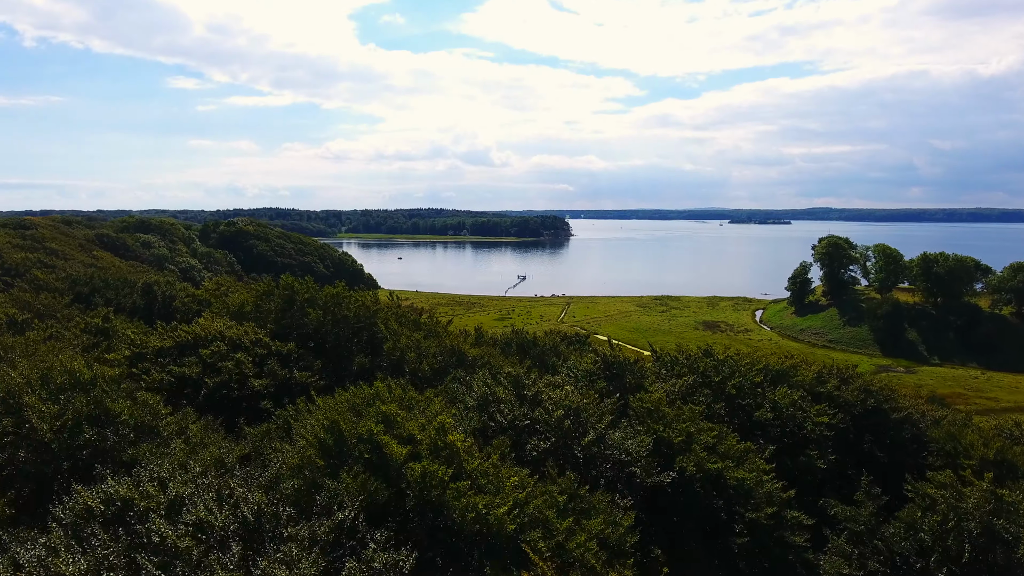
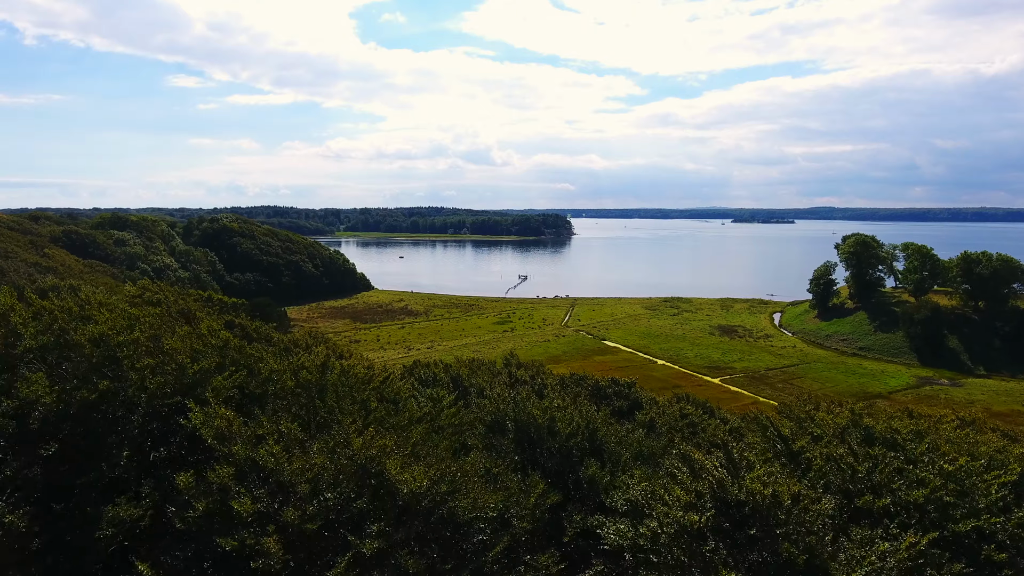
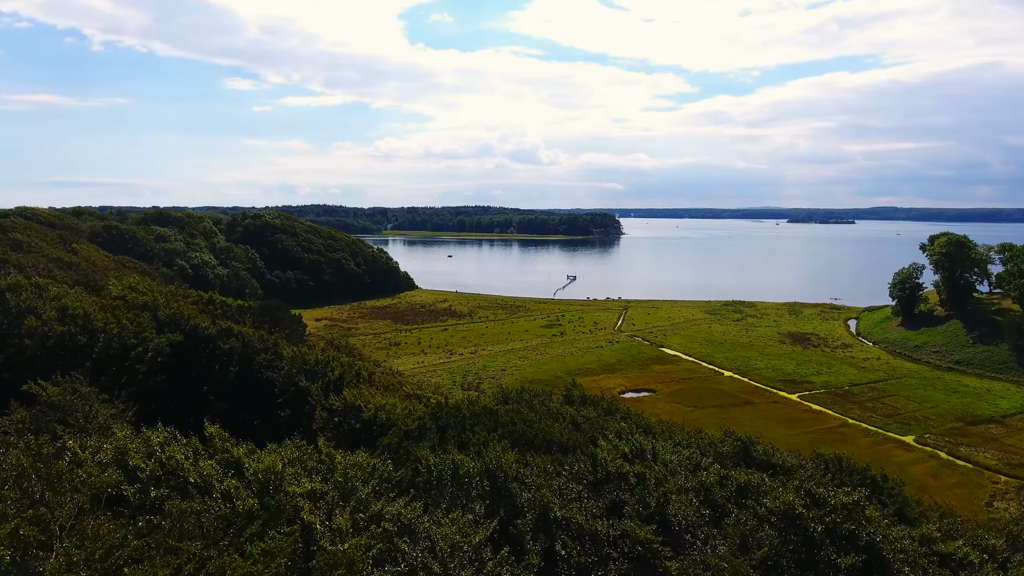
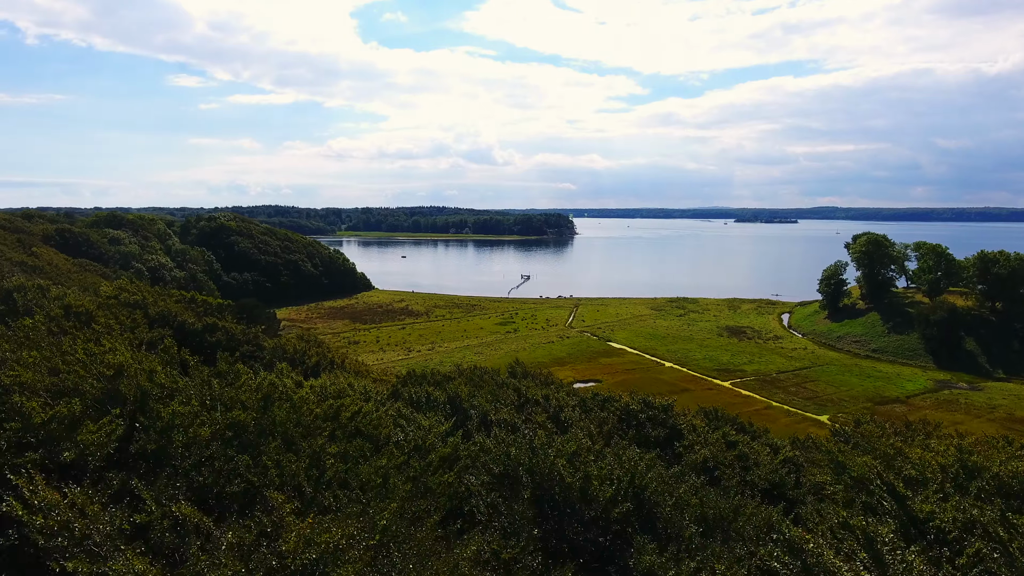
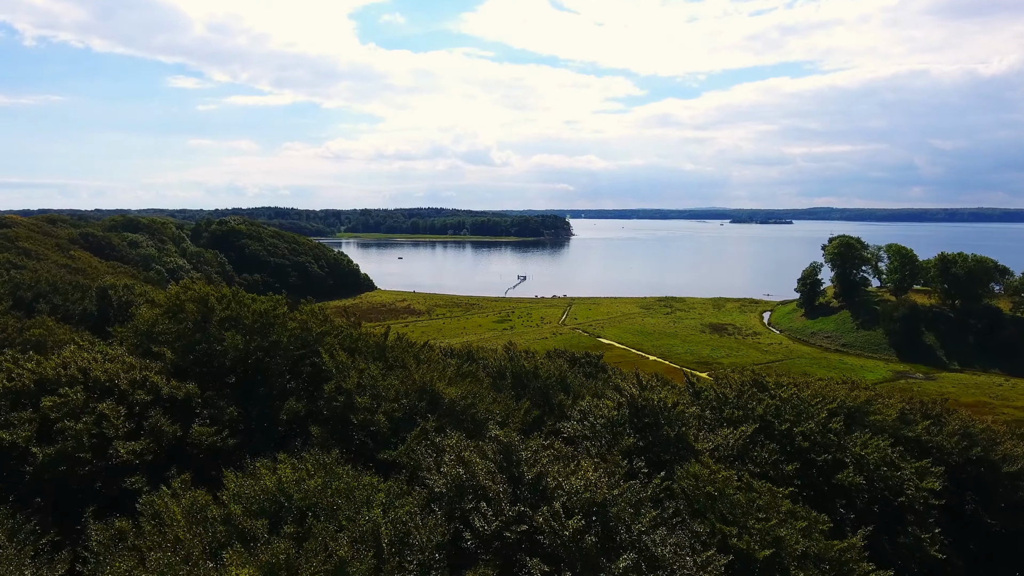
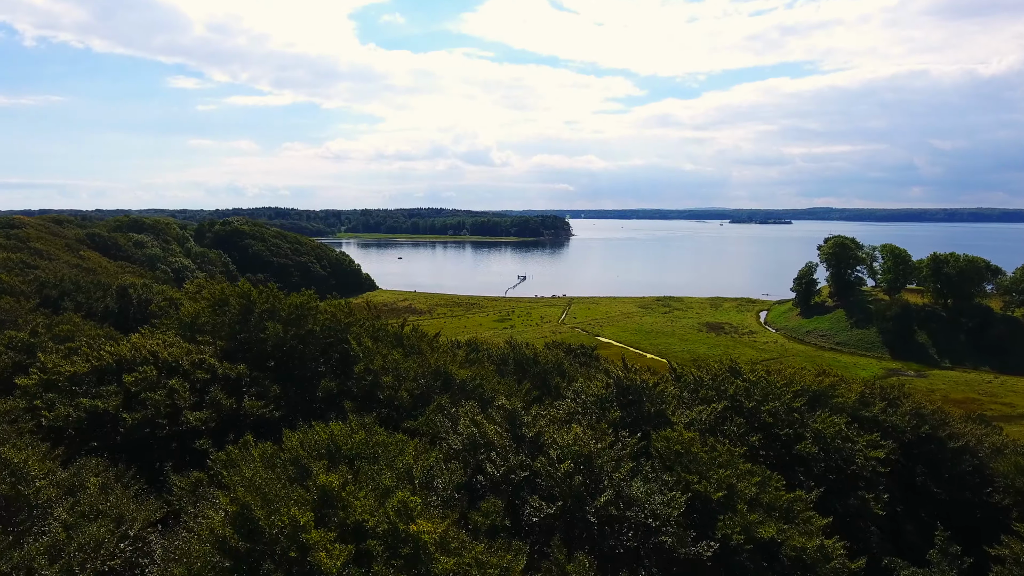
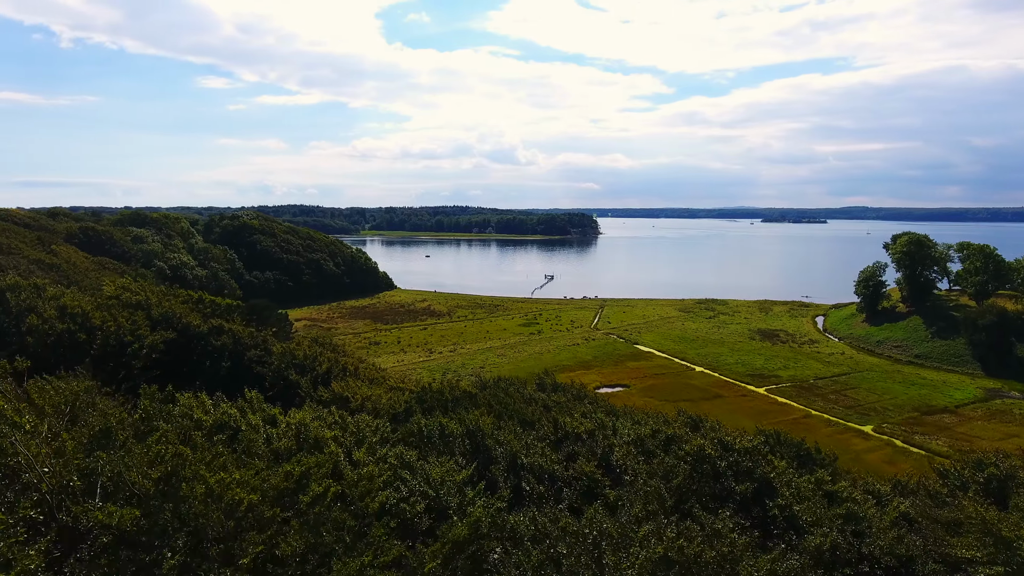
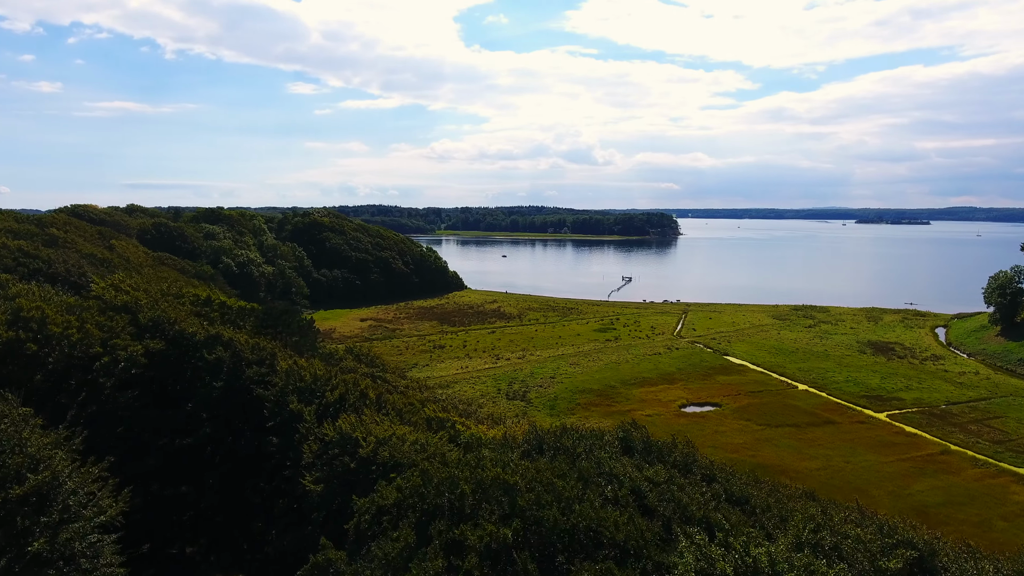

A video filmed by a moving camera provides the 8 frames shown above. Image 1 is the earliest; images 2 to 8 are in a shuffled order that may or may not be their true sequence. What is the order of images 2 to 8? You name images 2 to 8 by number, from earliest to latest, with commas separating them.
6, 5, 2, 4, 7, 3, 8
